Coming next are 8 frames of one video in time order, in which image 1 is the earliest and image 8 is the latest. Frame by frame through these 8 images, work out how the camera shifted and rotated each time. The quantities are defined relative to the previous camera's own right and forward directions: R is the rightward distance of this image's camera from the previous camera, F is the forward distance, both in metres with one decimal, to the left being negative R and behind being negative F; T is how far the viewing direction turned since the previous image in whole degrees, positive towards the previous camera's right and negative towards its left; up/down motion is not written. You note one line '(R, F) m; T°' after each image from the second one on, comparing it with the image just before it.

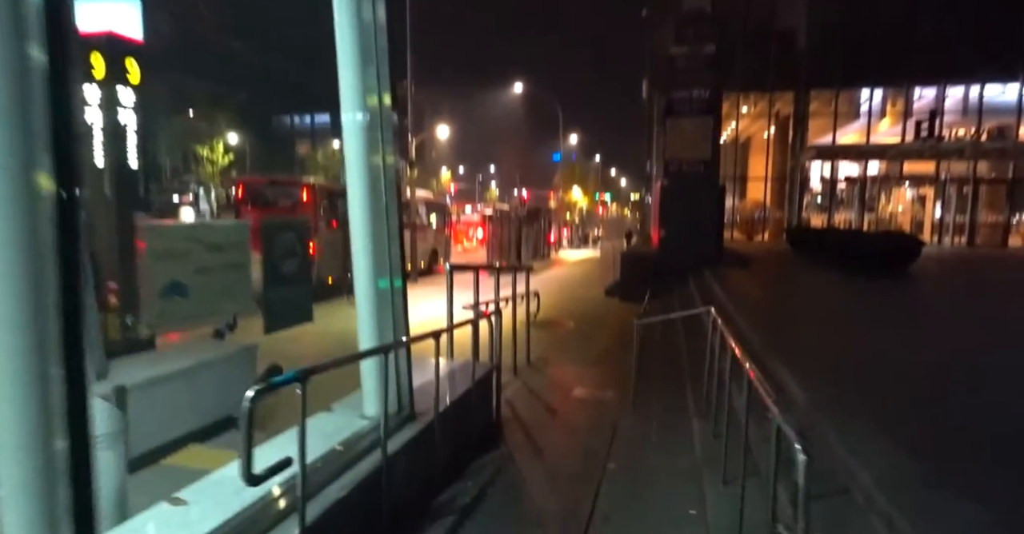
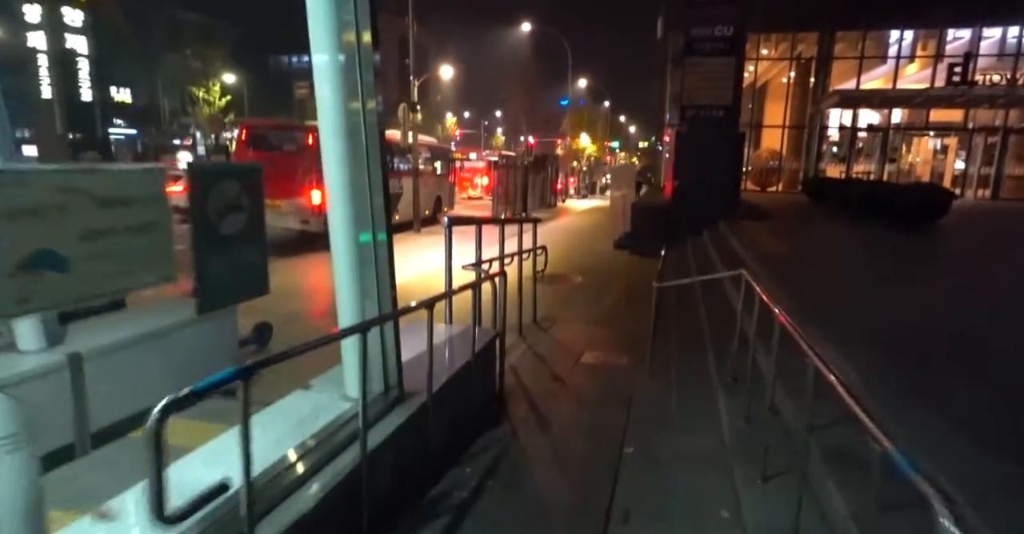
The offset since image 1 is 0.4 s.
(0.0, +0.6) m; 0°
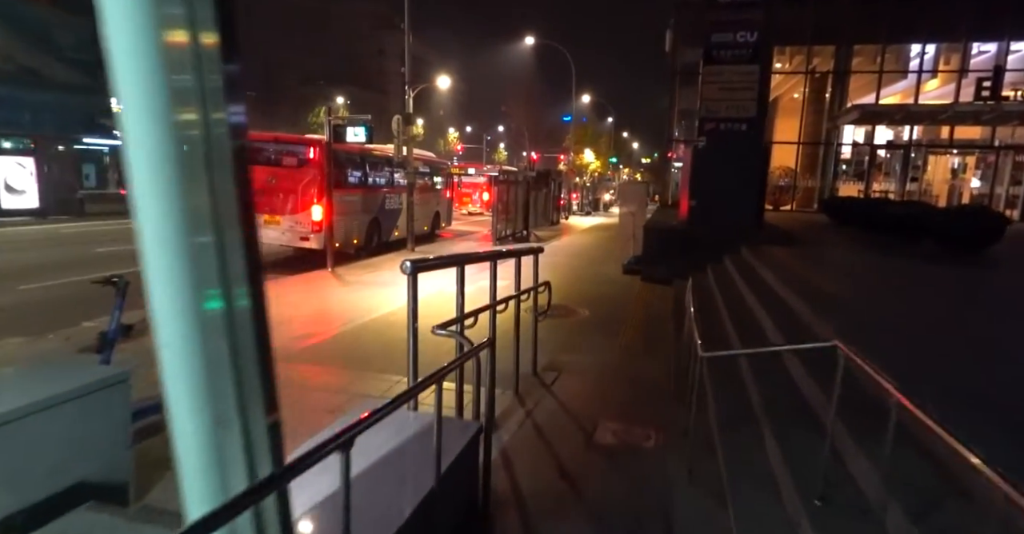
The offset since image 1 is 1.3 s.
(+0.1, +1.3) m; 0°
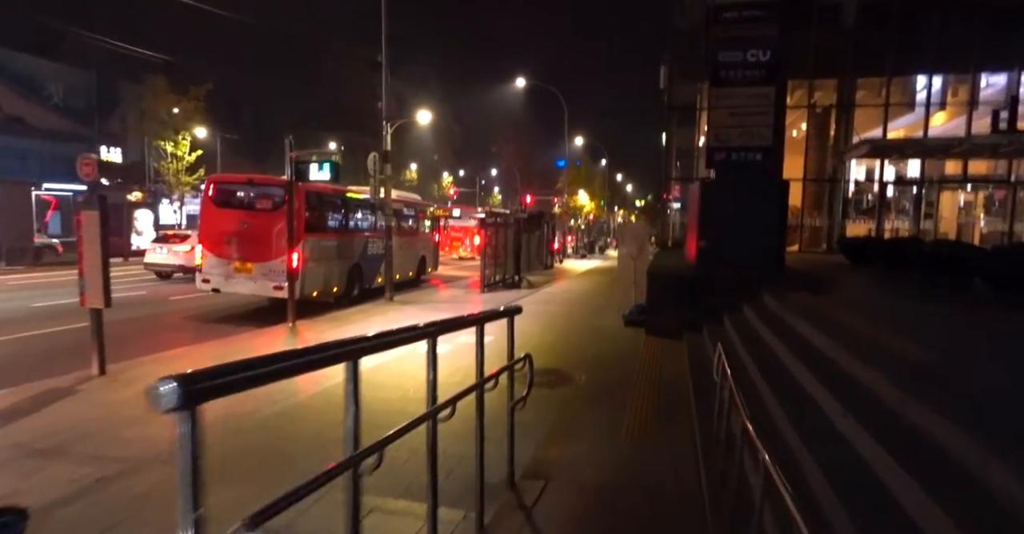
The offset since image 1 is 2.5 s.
(+0.2, +1.7) m; 0°
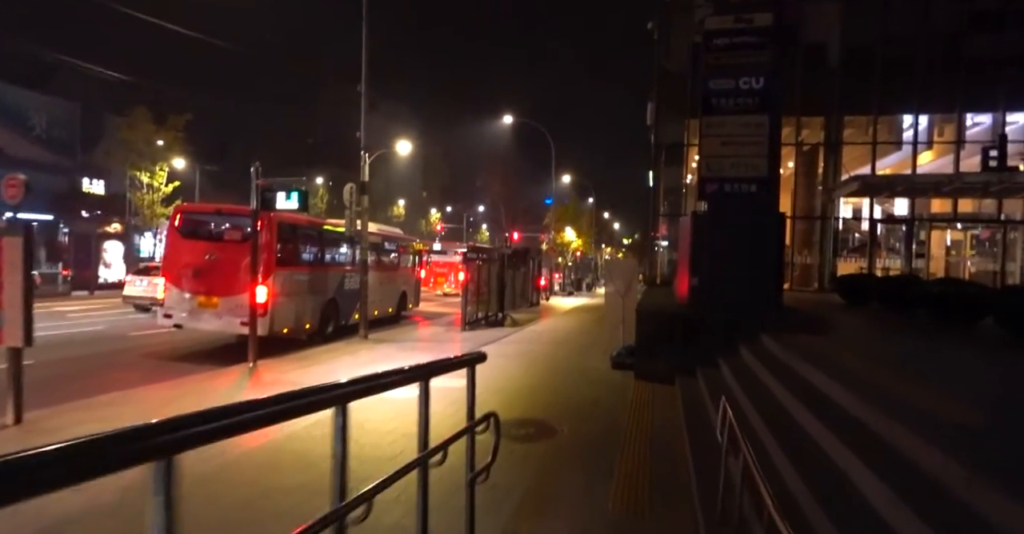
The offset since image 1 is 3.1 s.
(+0.2, +0.8) m; +1°
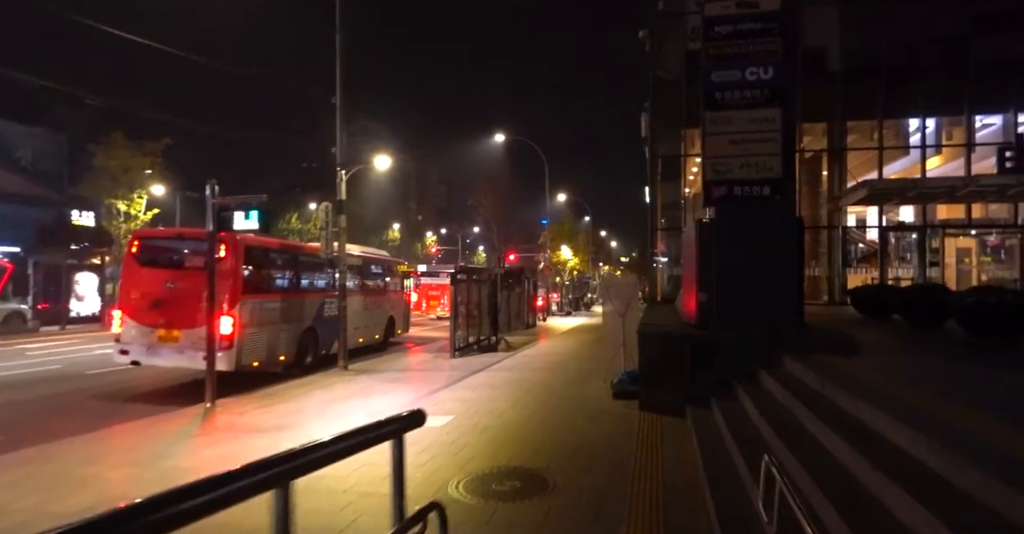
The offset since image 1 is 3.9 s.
(+0.2, +1.2) m; 0°
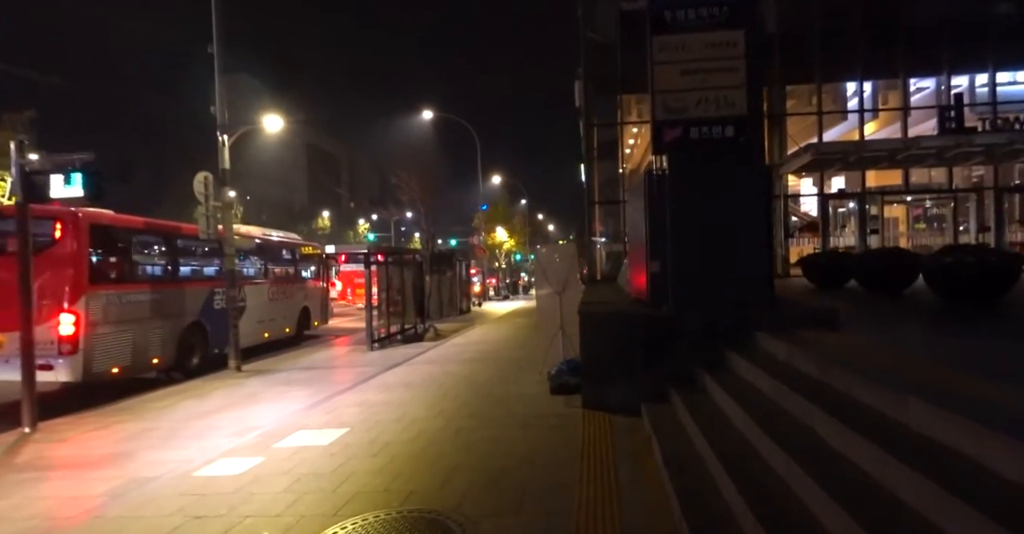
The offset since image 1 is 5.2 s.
(+0.4, +1.9) m; +6°
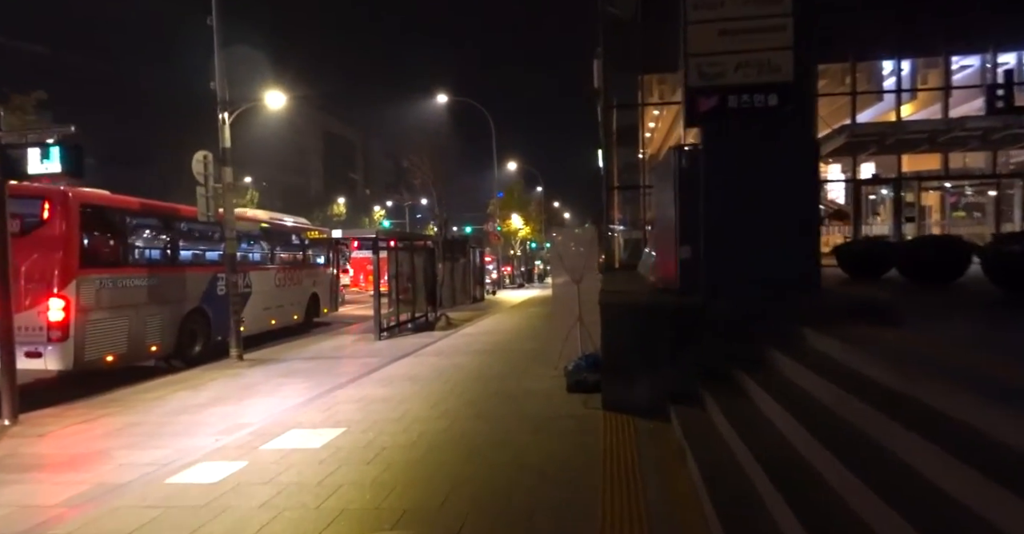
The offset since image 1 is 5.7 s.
(0.0, +0.7) m; -2°
